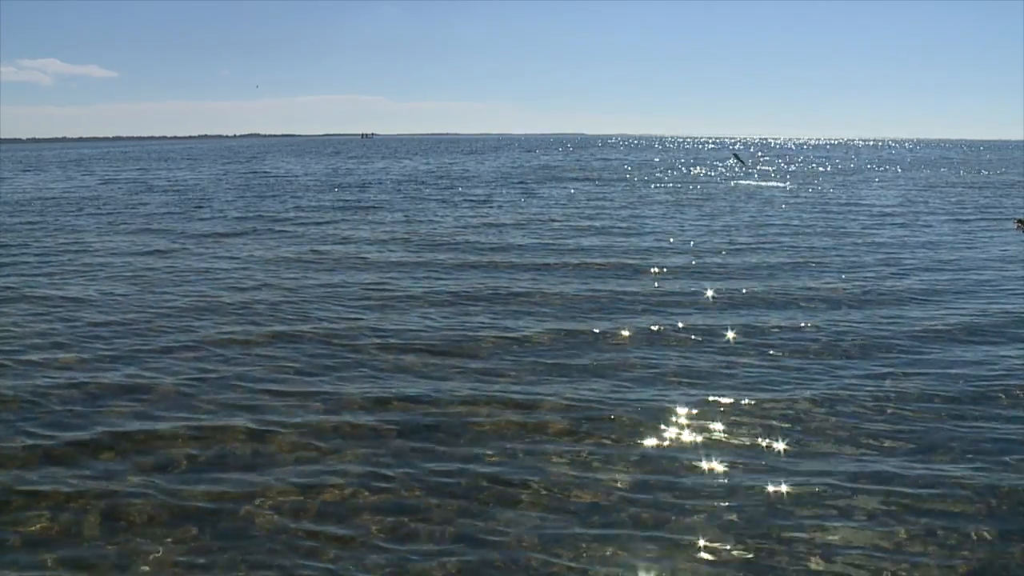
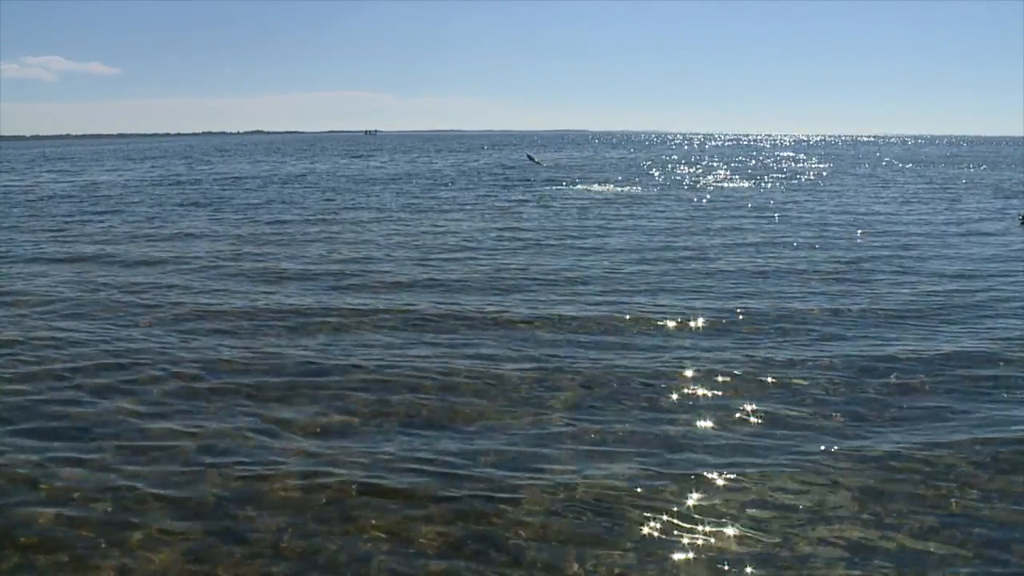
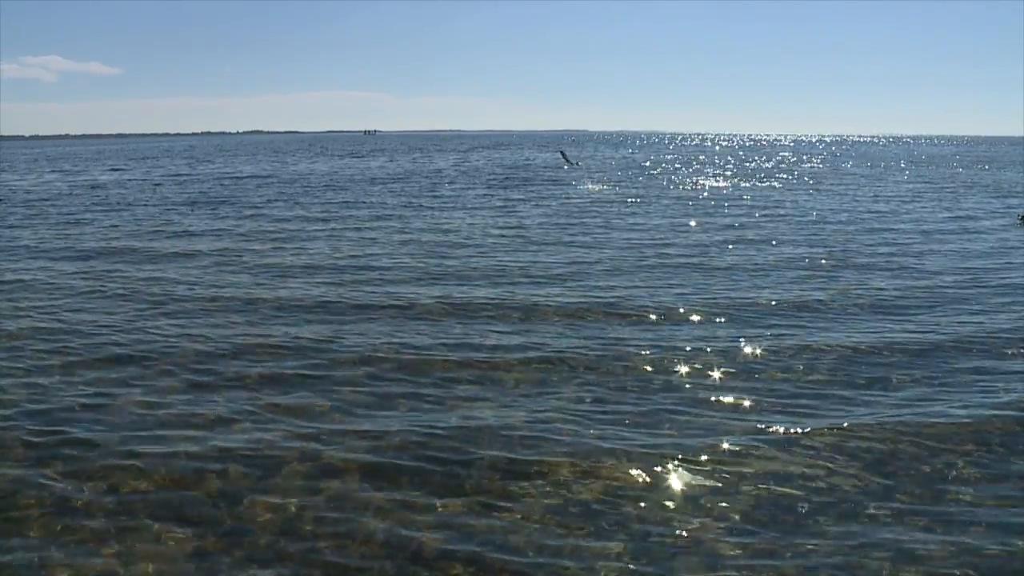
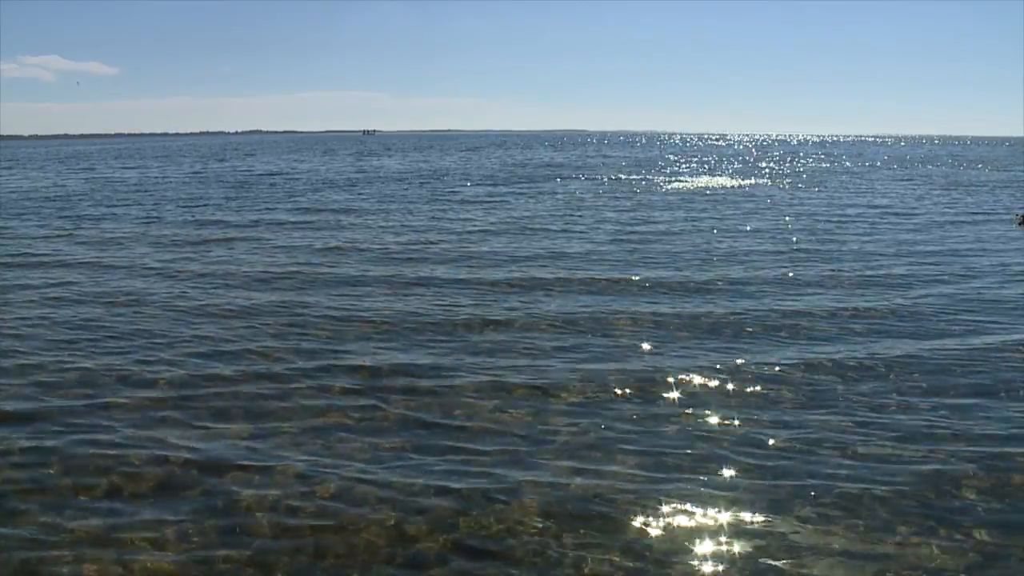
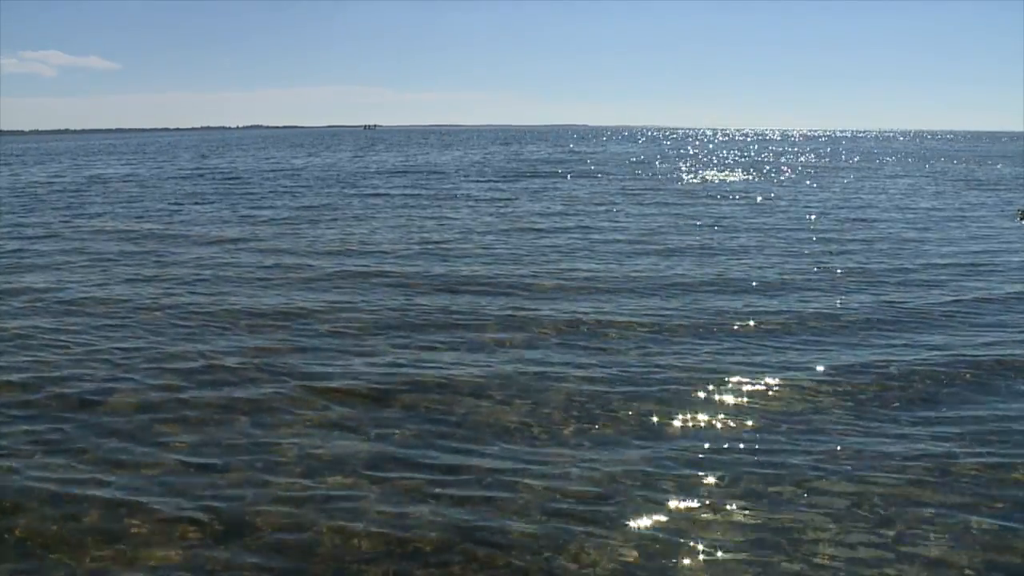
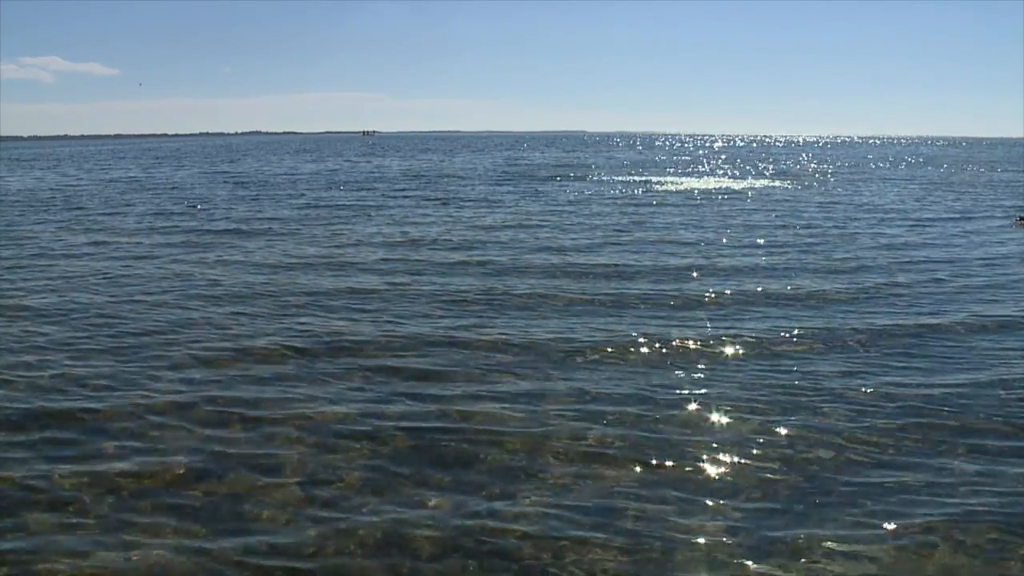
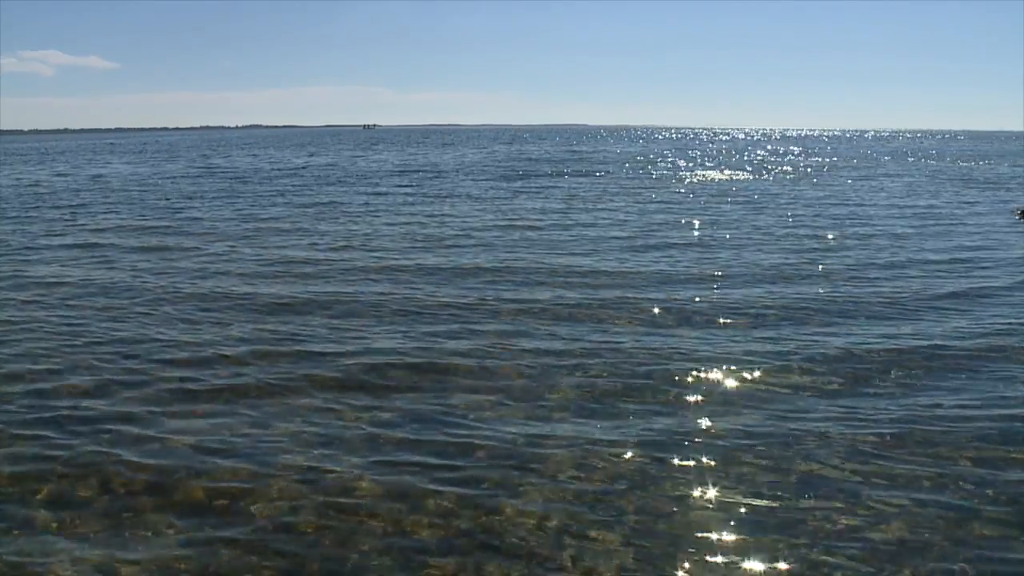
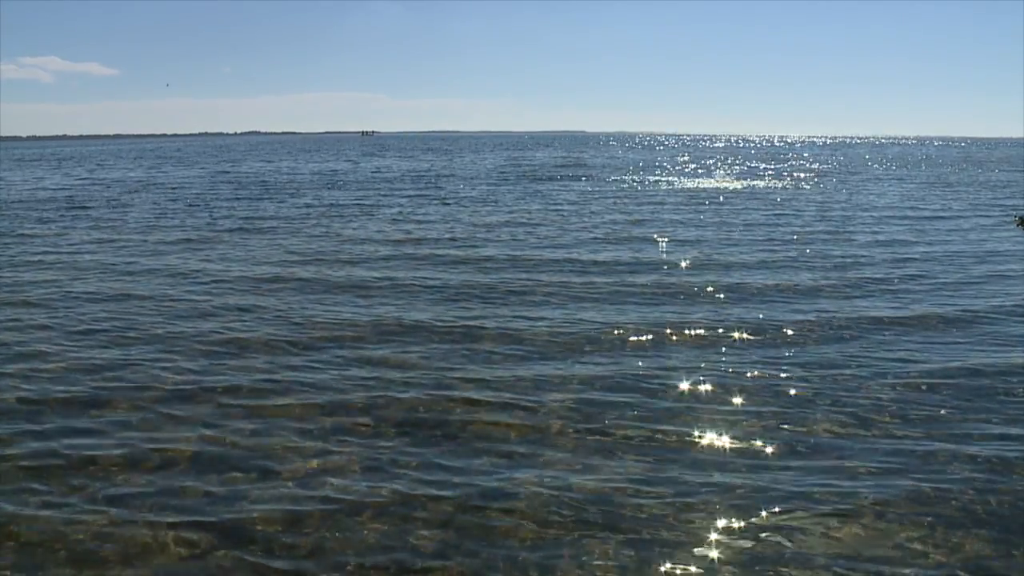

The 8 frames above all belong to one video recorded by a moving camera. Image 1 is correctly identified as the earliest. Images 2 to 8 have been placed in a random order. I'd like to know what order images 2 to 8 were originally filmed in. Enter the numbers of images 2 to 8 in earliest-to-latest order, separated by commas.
8, 6, 4, 7, 5, 3, 2
